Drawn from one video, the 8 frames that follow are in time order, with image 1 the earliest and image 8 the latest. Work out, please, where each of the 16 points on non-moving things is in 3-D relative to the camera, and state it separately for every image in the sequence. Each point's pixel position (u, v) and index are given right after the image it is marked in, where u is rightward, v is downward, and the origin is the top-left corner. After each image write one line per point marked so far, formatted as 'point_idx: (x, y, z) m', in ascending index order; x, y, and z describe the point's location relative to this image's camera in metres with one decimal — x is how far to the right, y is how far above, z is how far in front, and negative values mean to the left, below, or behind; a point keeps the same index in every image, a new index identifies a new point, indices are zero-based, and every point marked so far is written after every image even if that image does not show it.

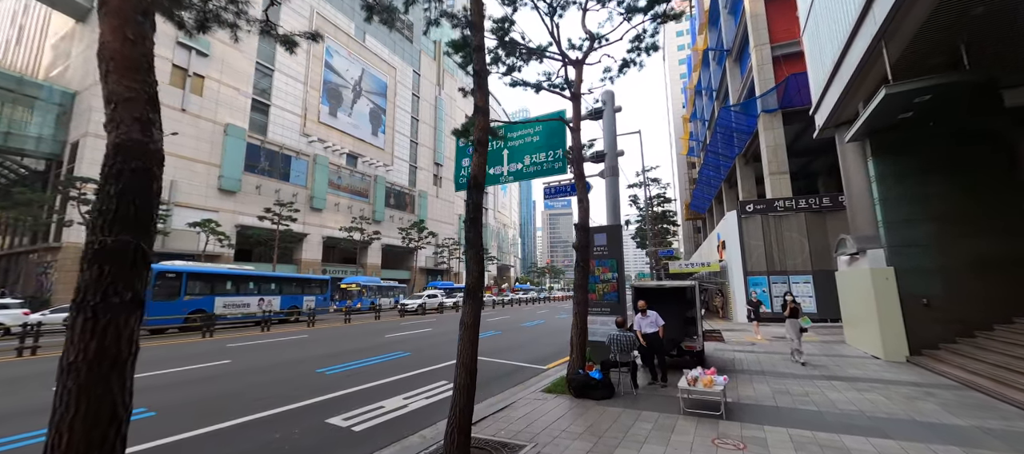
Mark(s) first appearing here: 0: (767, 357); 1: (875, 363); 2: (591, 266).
0: (+6.2, -3.2, +8.6) m
1: (+7.9, -2.9, +7.7) m
2: (+1.8, -0.9, +8.2) m
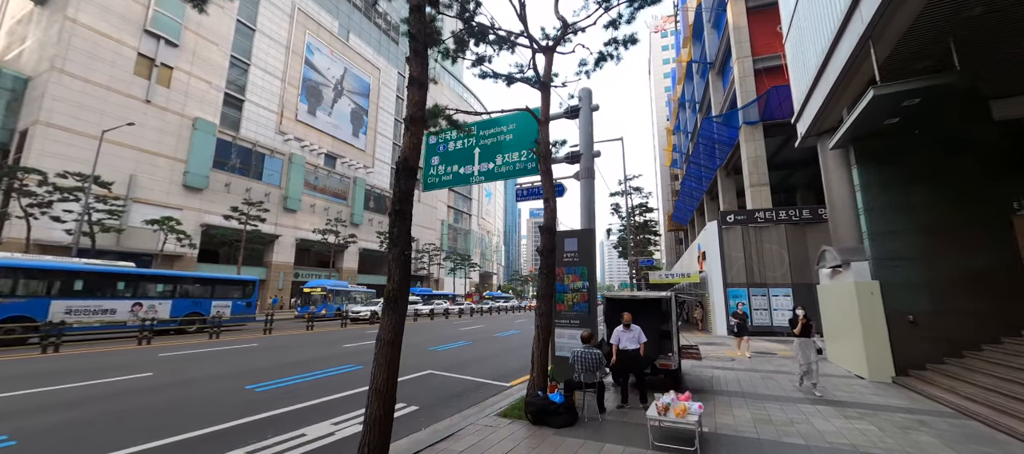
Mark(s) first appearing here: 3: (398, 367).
0: (+5.3, -3.4, +8.0) m
1: (+7.1, -3.2, +7.2) m
2: (+1.0, -1.0, +7.4) m
3: (-1.0, -1.3, +3.2) m
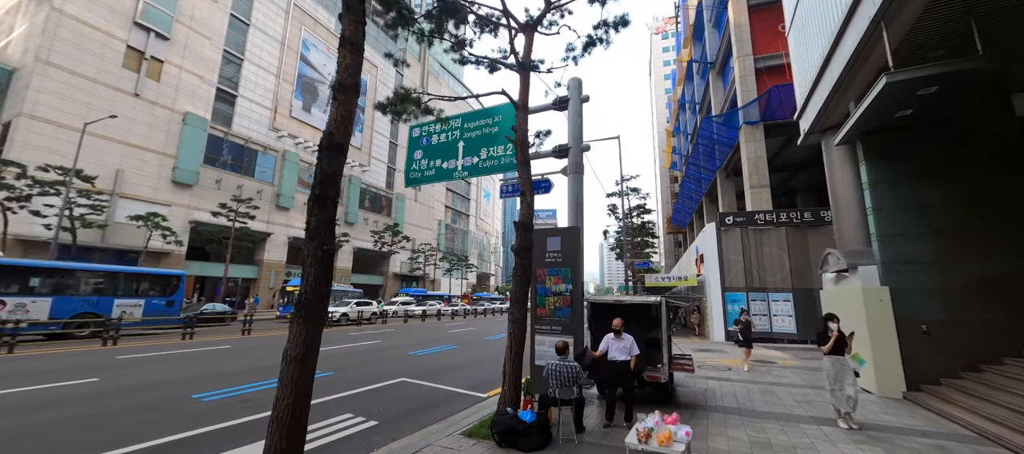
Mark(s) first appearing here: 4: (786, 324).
0: (+4.9, -3.4, +7.4) m
1: (+6.6, -3.2, +6.6) m
2: (+0.5, -0.9, +6.8) m
3: (-1.5, -1.2, +2.6) m
4: (+12.4, -4.4, +16.0) m
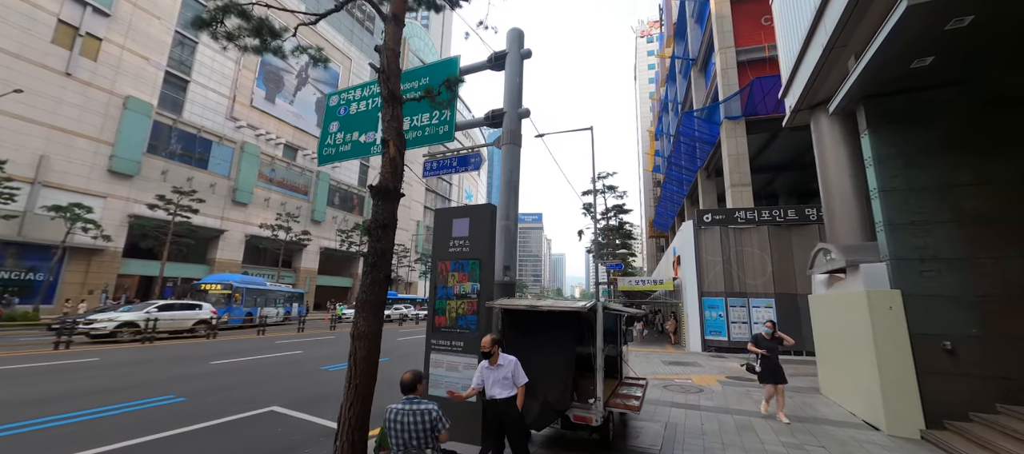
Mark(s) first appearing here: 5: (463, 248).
0: (+3.3, -3.1, +5.6) m
1: (+5.0, -2.9, +4.9) m
2: (-1.0, -0.6, +5.0) m
3: (-2.9, -0.8, +0.7) m
4: (+10.5, -4.4, +14.6) m
5: (-0.7, -0.3, +4.9) m
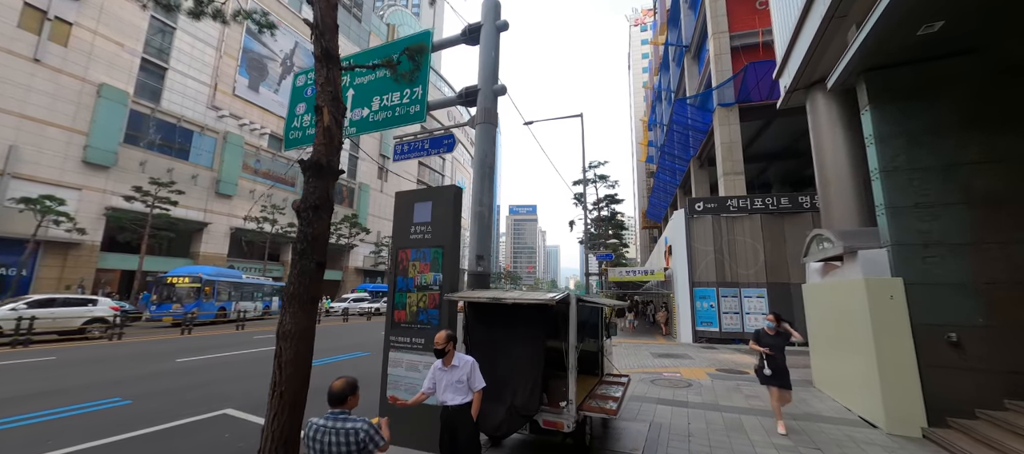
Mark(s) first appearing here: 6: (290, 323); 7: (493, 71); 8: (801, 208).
0: (+2.9, -2.9, +5.3) m
1: (+4.7, -2.7, +4.5) m
2: (-1.4, -0.4, +4.5) m
3: (-3.2, -0.7, +0.1) m
4: (+10.0, -3.9, +14.3) m
5: (-1.1, -0.1, +4.4) m
6: (-1.8, -0.8, +2.9) m
7: (-0.3, +2.9, +6.6) m
8: (+11.7, +0.8, +14.3) m
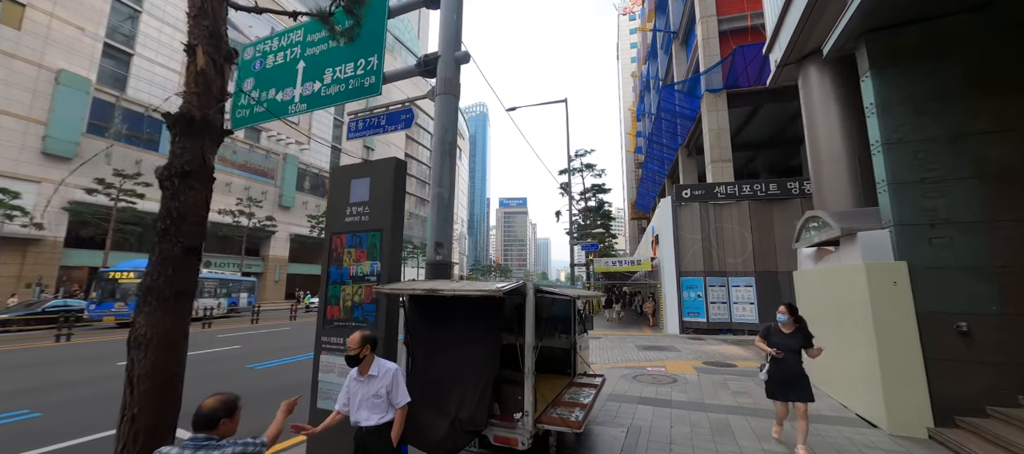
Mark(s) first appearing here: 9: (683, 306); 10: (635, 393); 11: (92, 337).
0: (+2.4, -2.6, +4.7) m
1: (+4.2, -2.4, +4.0) m
2: (-1.9, -0.2, +3.8) m
3: (-3.6, -0.6, -0.6) m
4: (+9.3, -3.4, +14.0) m
5: (-1.6, +0.1, +3.7) m
6: (-2.3, -0.6, +2.2) m
7: (-0.9, +3.2, +5.8) m
8: (+11.0, +1.3, +13.9) m
9: (+7.1, -3.3, +14.7) m
10: (+2.1, -2.8, +6.1) m
11: (-14.8, -3.9, +12.6) m
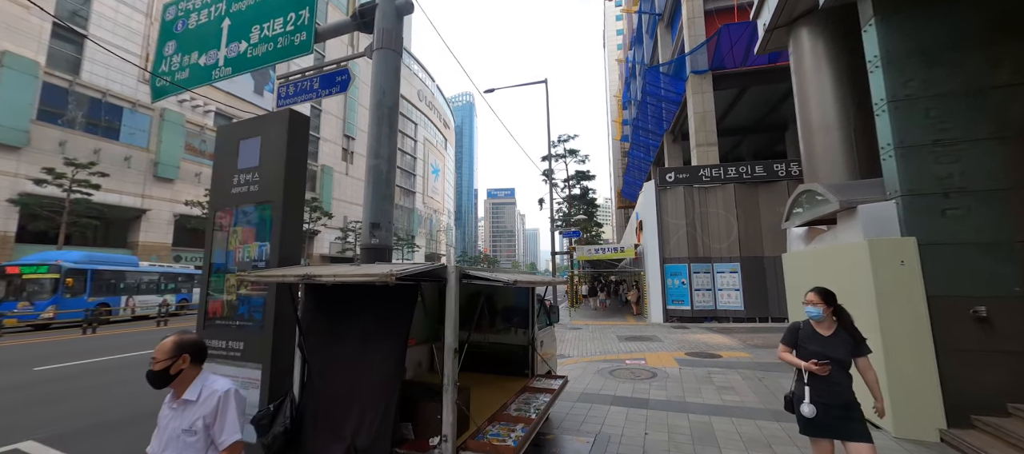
0: (+1.8, -2.3, +4.1) m
1: (+3.6, -2.1, +3.5) m
2: (-2.5, 0.0, +3.0) m
3: (-4.0, -0.5, -1.4) m
4: (+8.4, -2.8, +13.6) m
5: (-2.2, +0.3, +2.9) m
6: (-2.8, -0.4, +1.4) m
7: (-1.6, +3.5, +5.0) m
8: (+10.1, +1.9, +13.5) m
9: (+6.3, -2.7, +14.3) m
10: (+1.5, -2.5, +5.4) m
11: (-15.6, -3.6, +11.5) m
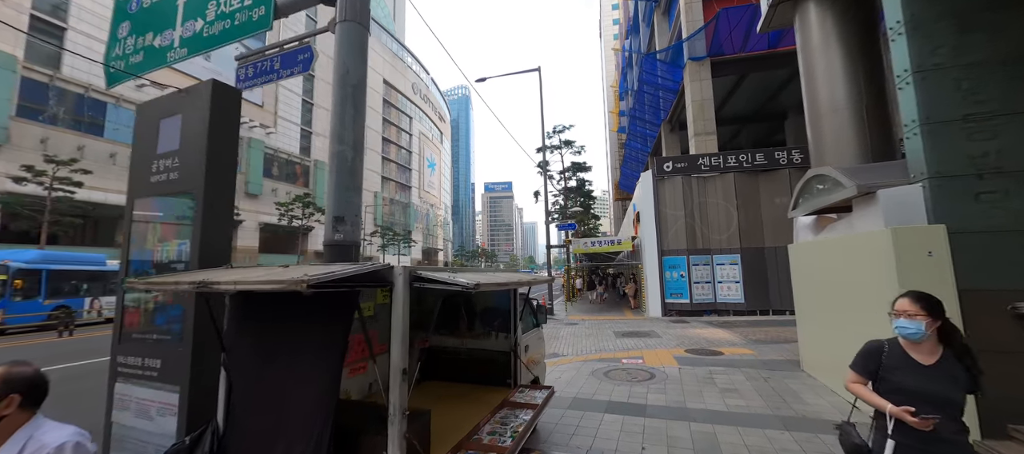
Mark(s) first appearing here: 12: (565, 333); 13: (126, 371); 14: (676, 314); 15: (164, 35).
0: (+1.6, -2.2, +3.7) m
1: (+3.4, -2.0, +3.1) m
2: (-2.7, 0.0, +2.5) m
3: (-4.2, -0.6, -1.9) m
4: (+8.2, -2.4, +13.2) m
5: (-2.4, +0.4, +2.5) m
6: (-3.0, -0.4, +0.9) m
7: (-1.9, +3.5, +4.4) m
8: (+9.8, +2.3, +13.0) m
9: (+6.0, -2.4, +13.9) m
10: (+1.3, -2.4, +5.0) m
11: (-15.8, -3.6, +11.0) m
12: (+1.6, -3.2, +10.7) m
13: (-2.6, -1.0, +2.4) m
14: (+6.4, -3.4, +13.7) m
15: (-5.5, +3.0, +5.6) m
